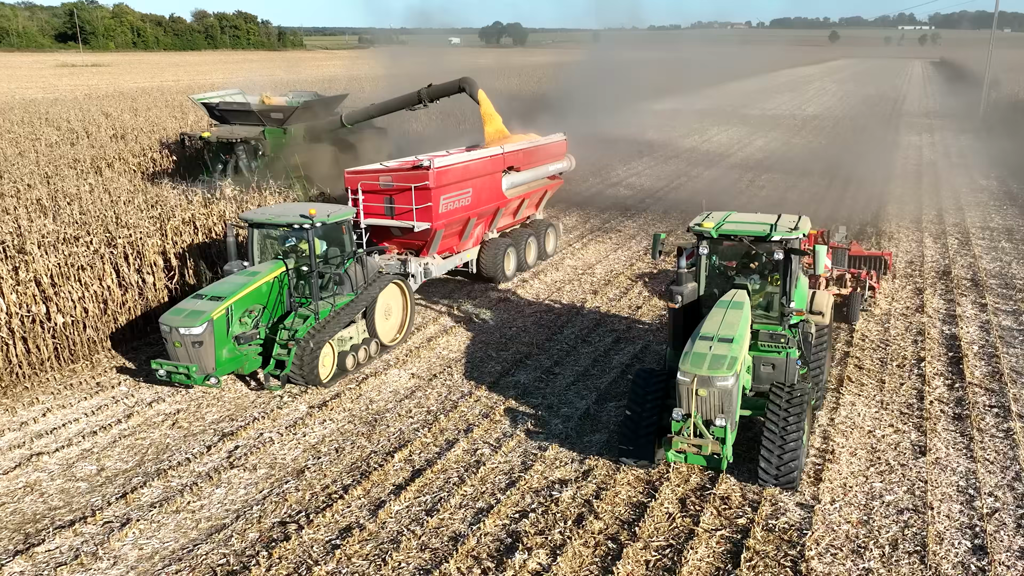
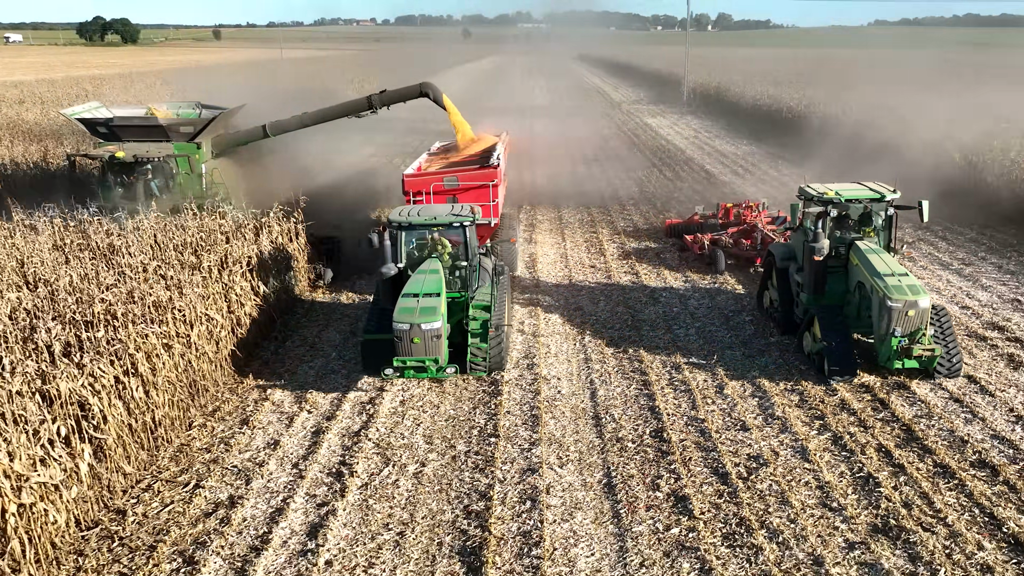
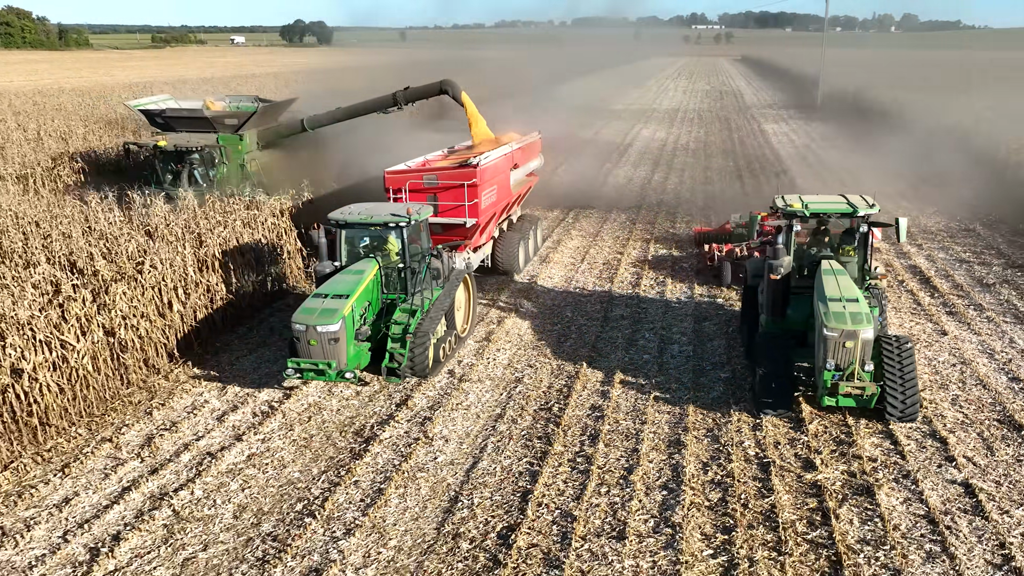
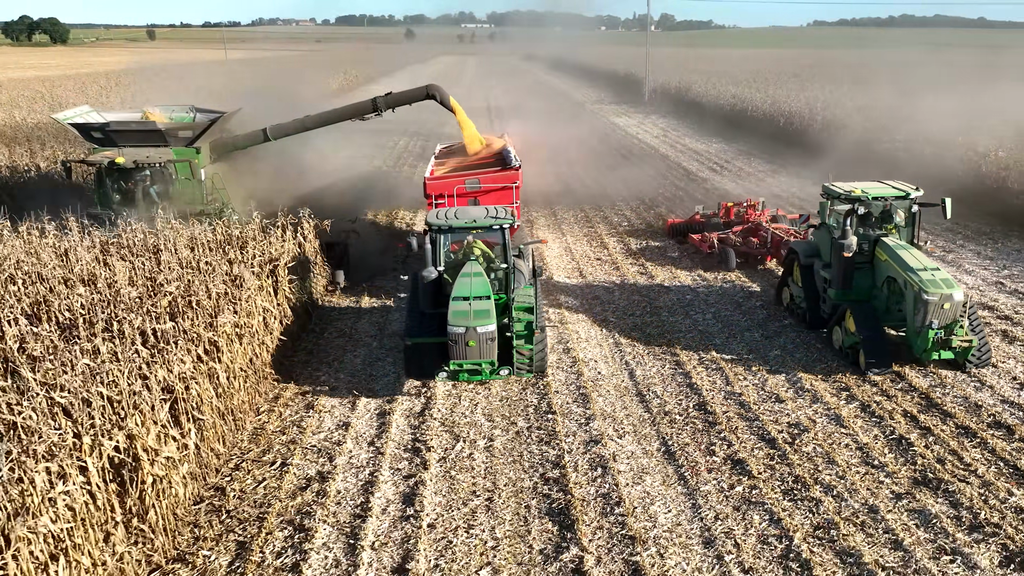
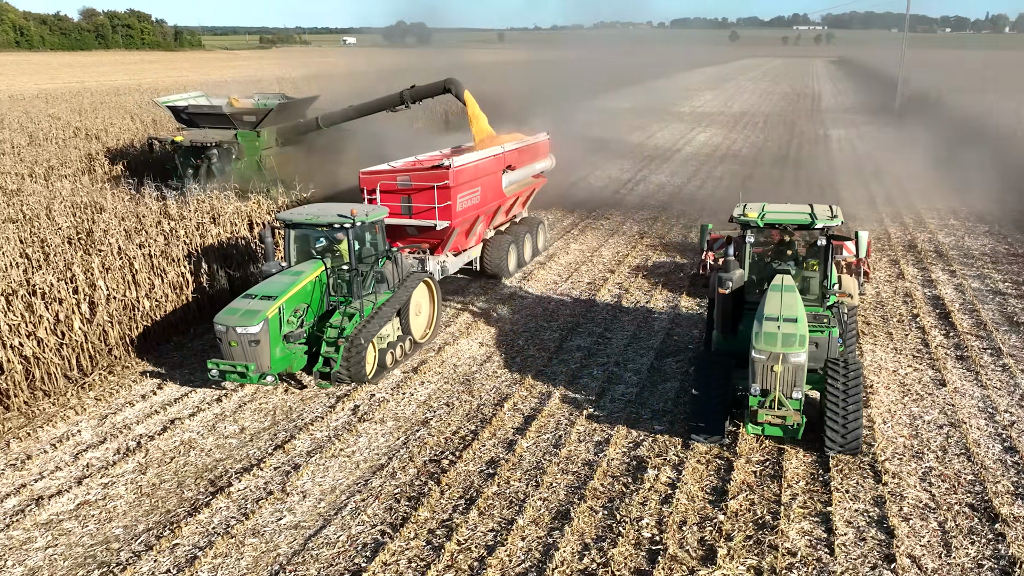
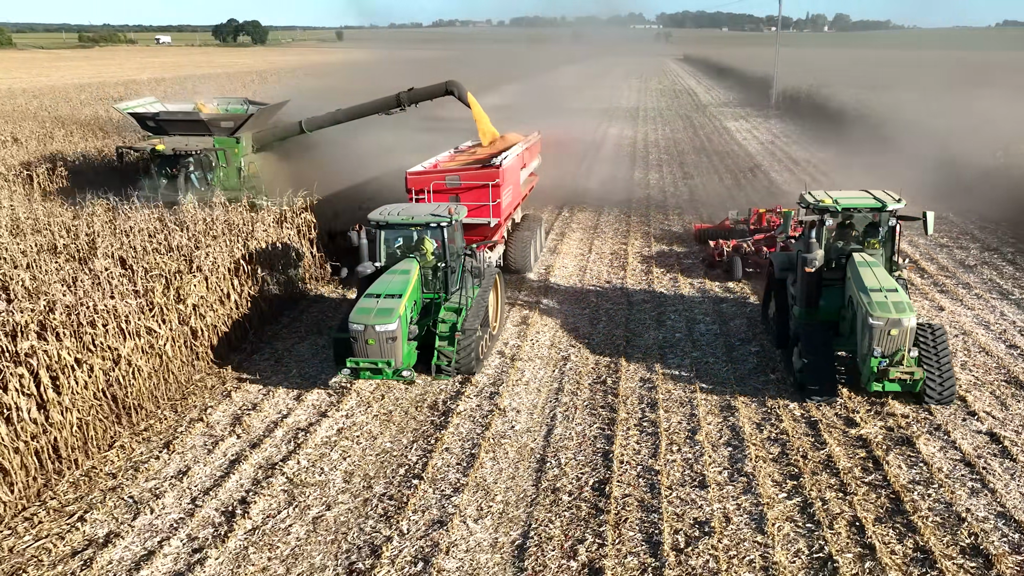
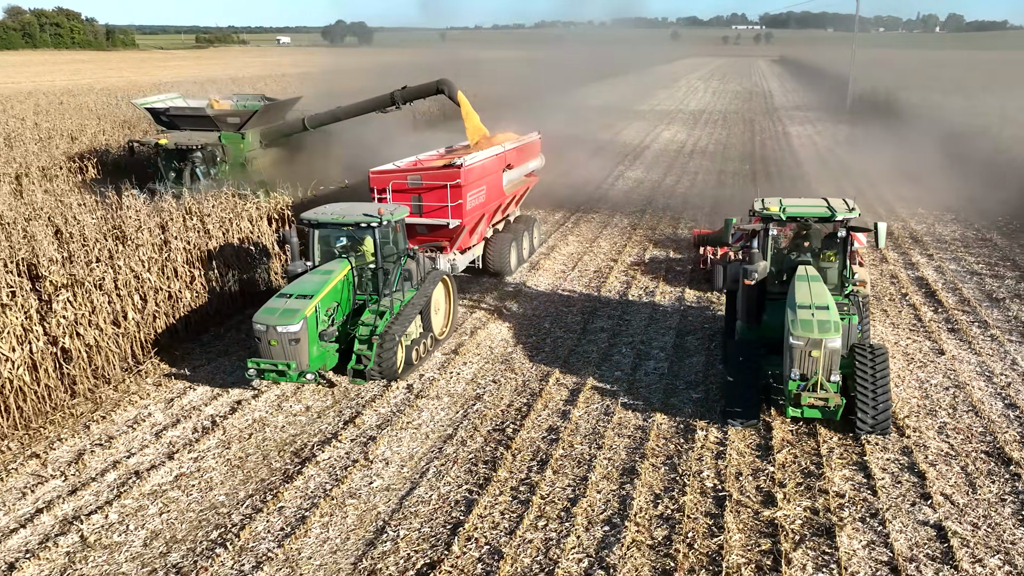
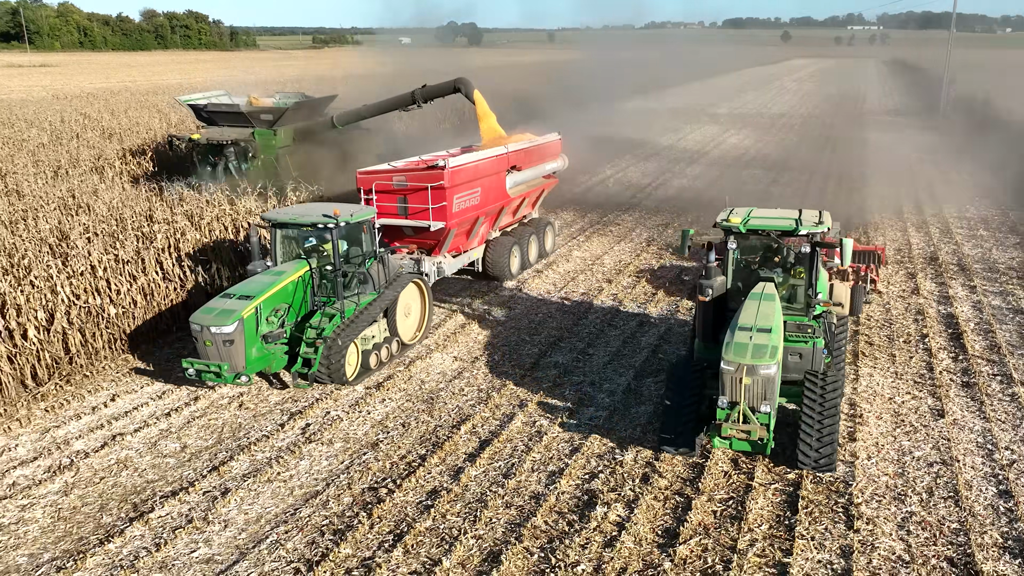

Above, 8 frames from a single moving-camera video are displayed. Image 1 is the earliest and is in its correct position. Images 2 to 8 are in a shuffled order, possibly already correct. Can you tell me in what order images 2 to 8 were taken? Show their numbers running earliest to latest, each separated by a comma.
8, 5, 7, 3, 6, 2, 4
